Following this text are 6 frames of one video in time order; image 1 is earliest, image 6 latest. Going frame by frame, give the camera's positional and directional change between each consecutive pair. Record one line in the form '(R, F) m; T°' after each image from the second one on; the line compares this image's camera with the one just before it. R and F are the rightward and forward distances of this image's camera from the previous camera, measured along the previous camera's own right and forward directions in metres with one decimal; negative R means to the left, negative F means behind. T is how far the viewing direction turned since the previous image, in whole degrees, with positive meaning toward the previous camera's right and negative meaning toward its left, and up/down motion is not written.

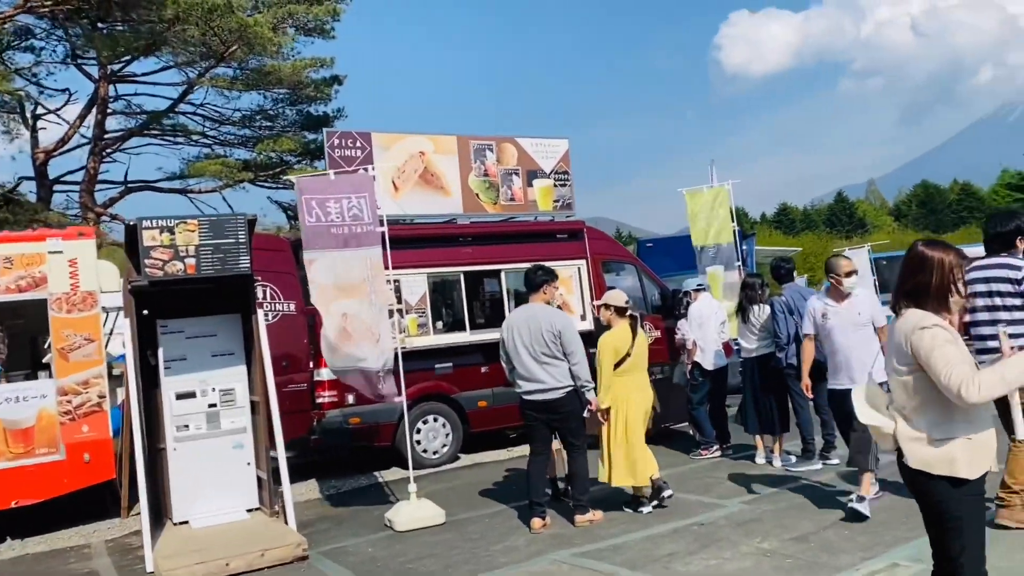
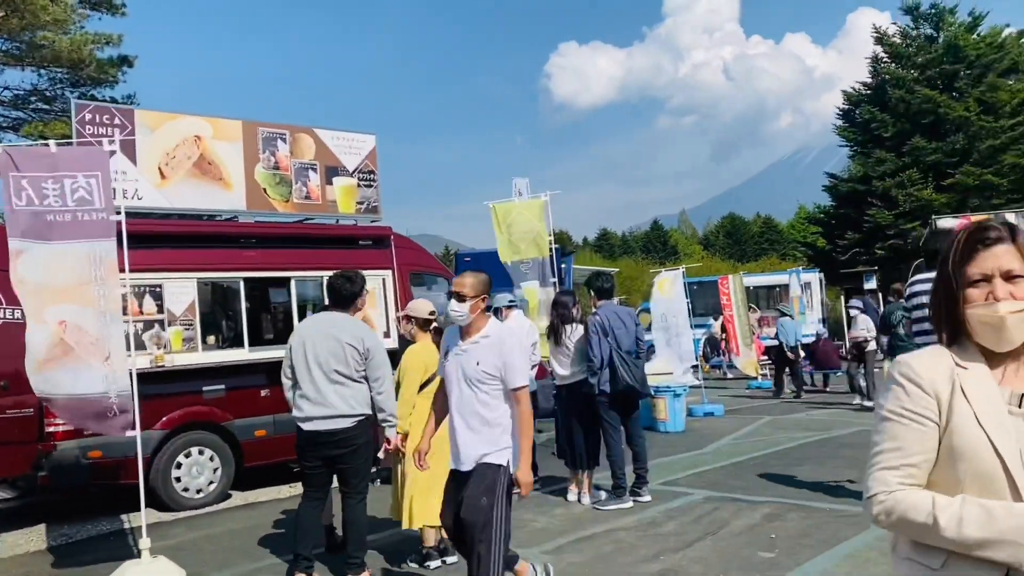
(+0.3, +1.0) m; +11°
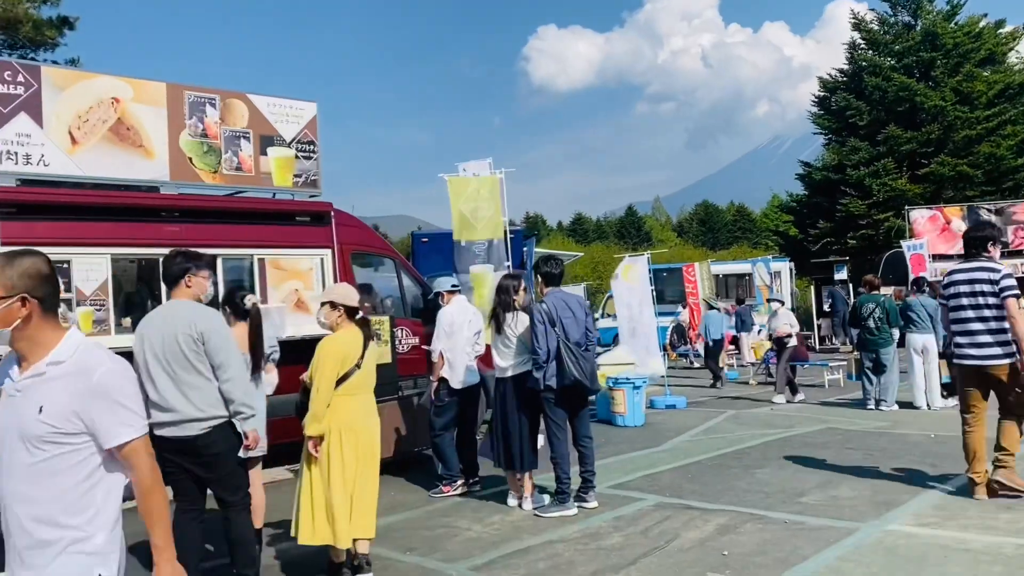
(+0.3, +0.6) m; +2°
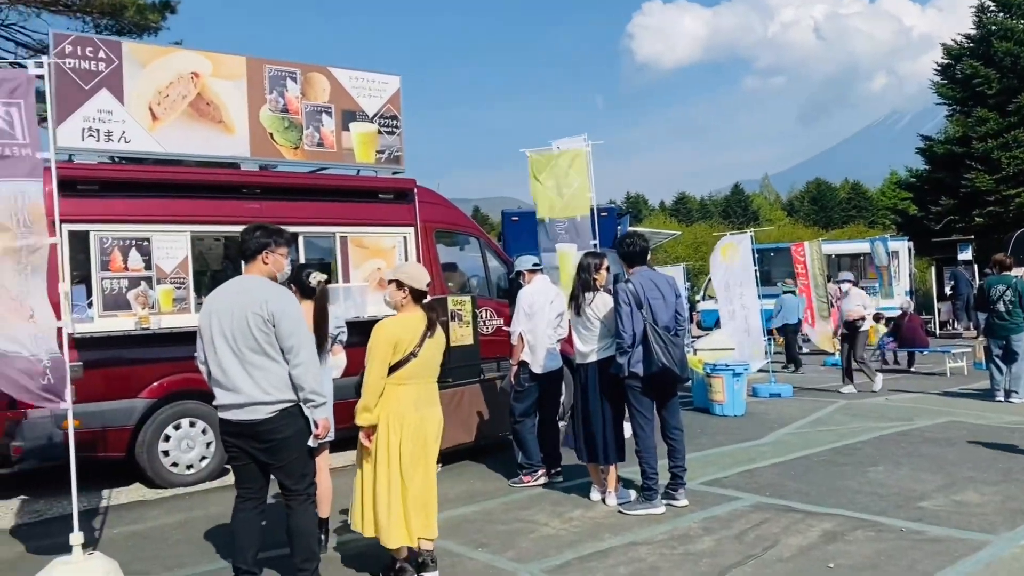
(+0.1, +0.4) m; -7°
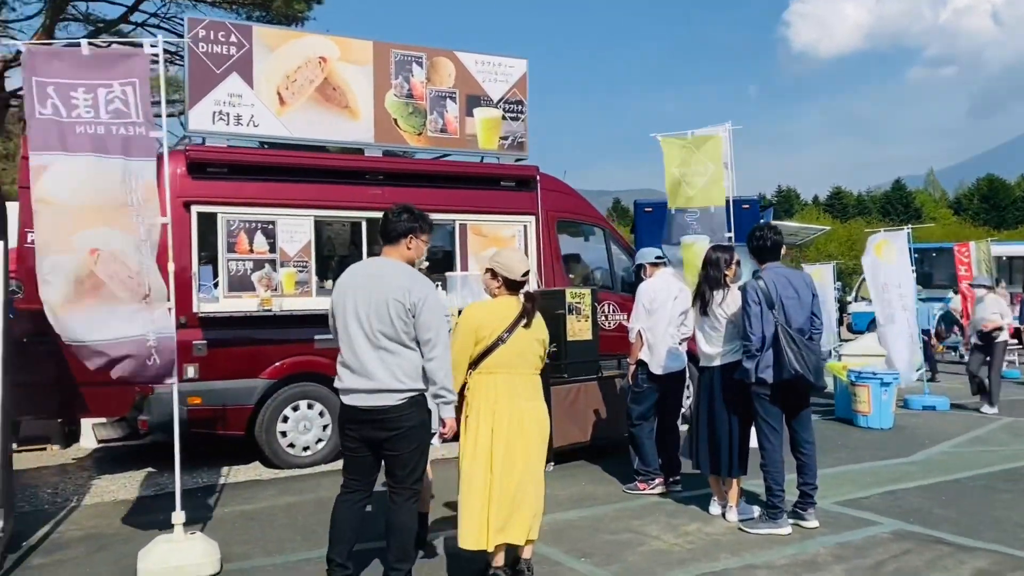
(+0.1, +0.3) m; -9°
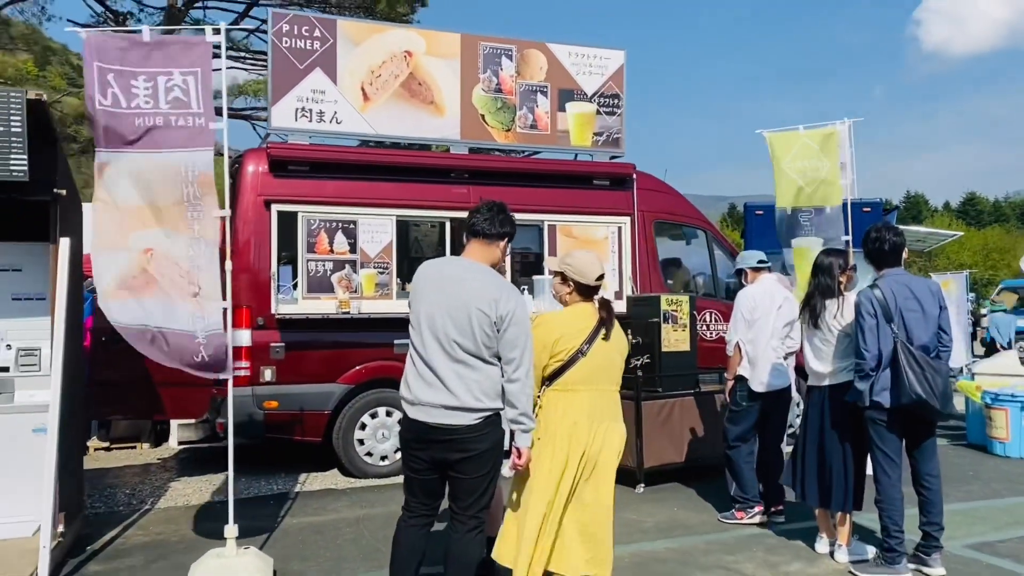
(+0.2, +0.4) m; -7°
